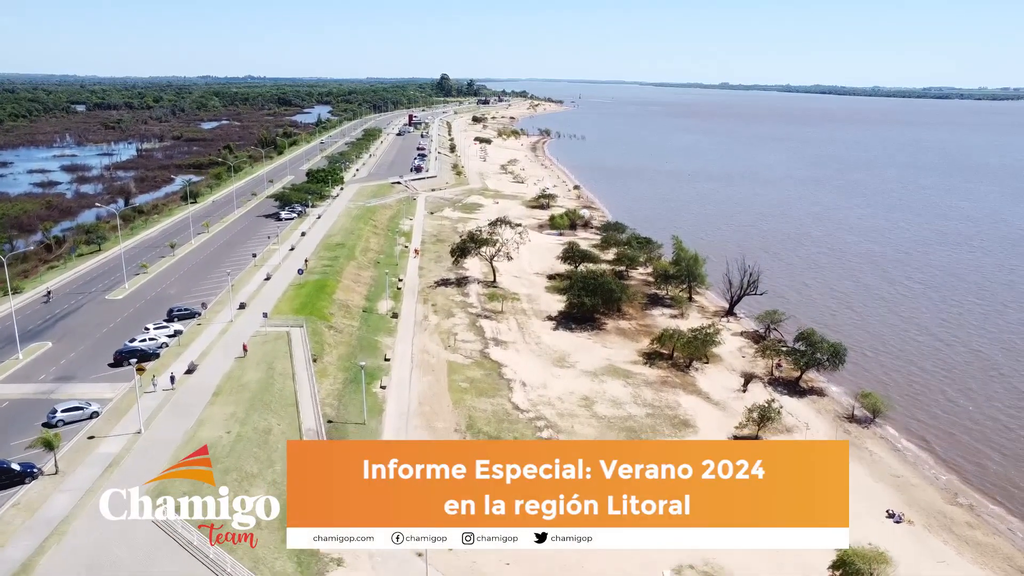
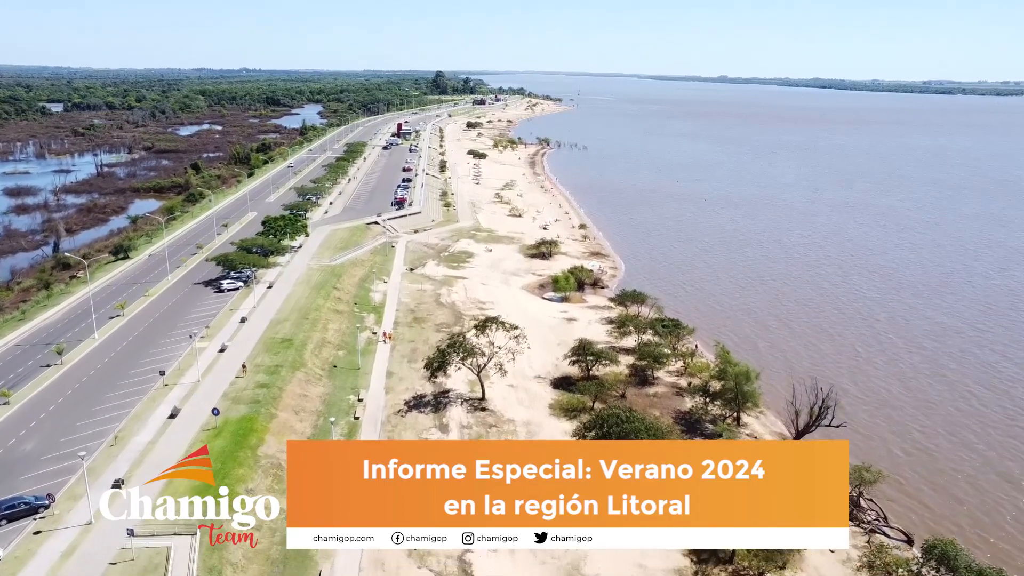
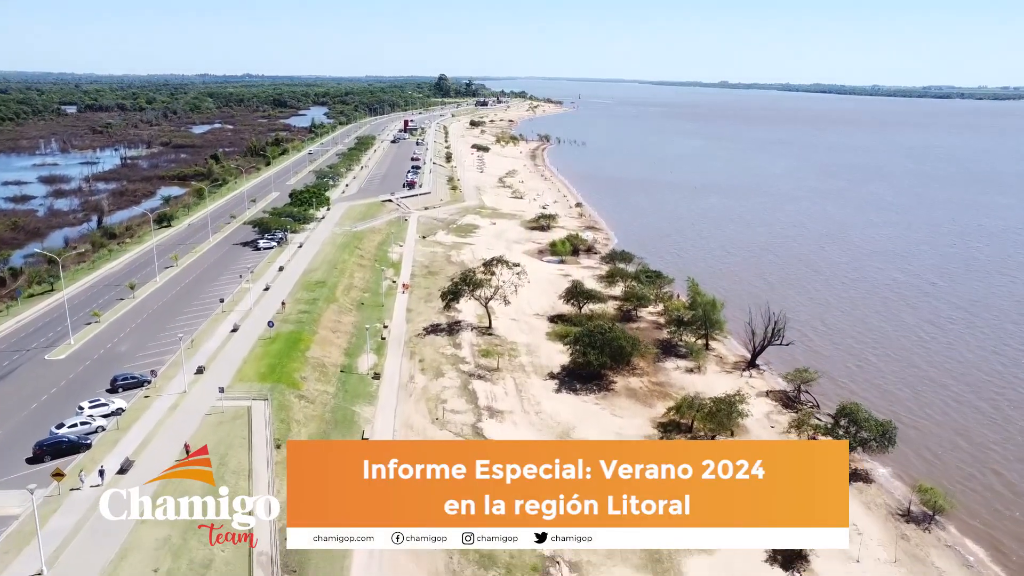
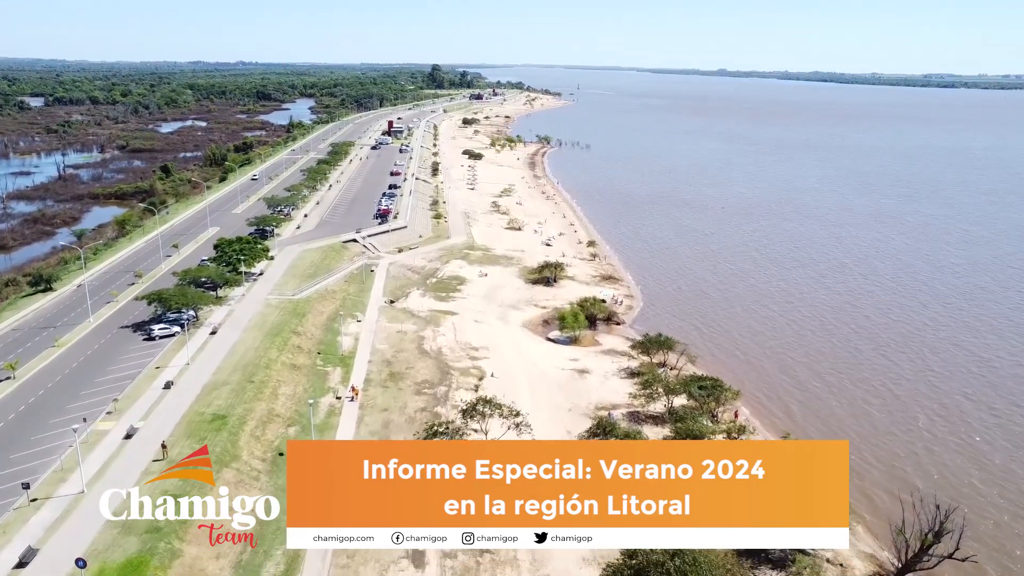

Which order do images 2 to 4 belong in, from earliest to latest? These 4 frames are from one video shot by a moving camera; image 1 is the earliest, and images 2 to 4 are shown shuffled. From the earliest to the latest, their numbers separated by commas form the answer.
3, 2, 4
